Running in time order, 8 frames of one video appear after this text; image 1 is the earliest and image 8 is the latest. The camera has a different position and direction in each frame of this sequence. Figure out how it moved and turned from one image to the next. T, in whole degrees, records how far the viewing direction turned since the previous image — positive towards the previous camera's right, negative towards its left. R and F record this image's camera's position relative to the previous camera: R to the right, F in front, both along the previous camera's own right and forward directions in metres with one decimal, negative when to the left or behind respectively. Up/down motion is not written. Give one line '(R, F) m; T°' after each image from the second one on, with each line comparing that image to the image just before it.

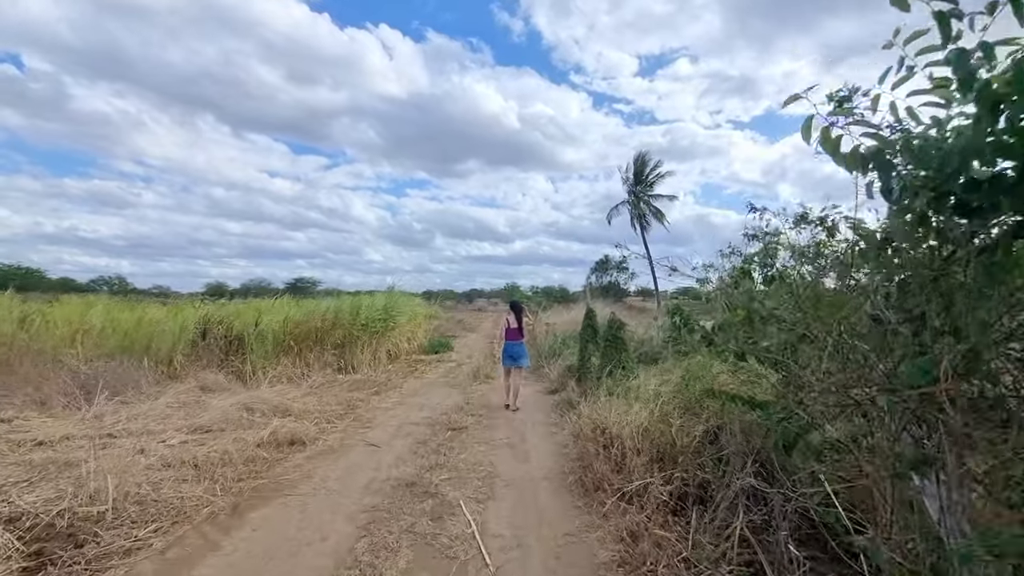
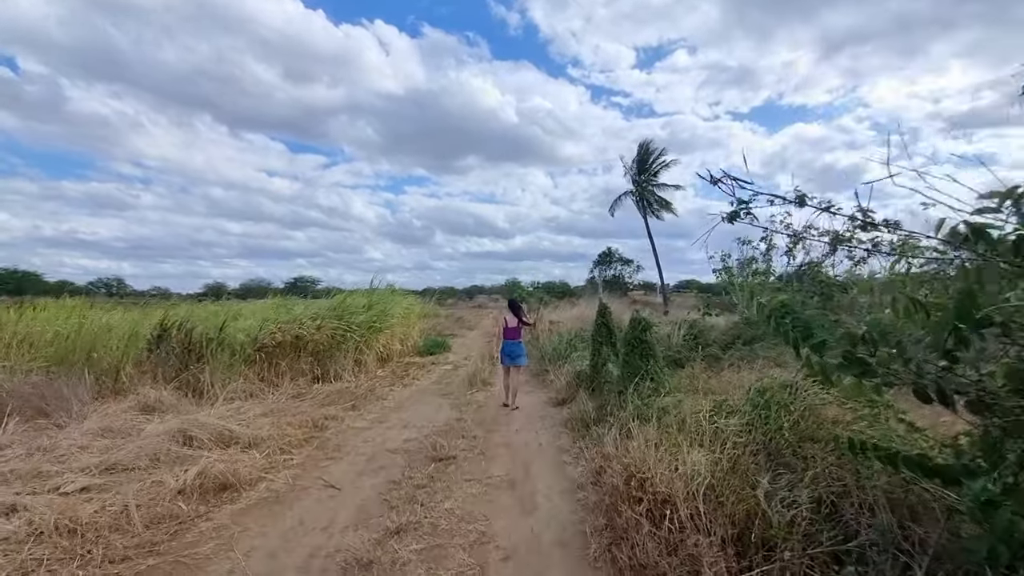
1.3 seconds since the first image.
(0.0, +1.4) m; 0°
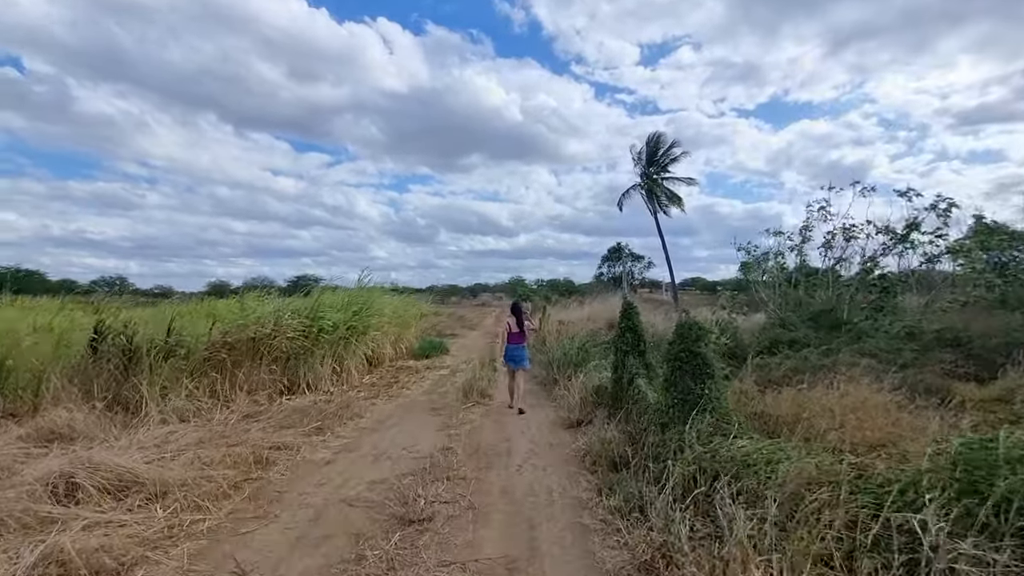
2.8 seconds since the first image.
(0.0, +1.5) m; 0°
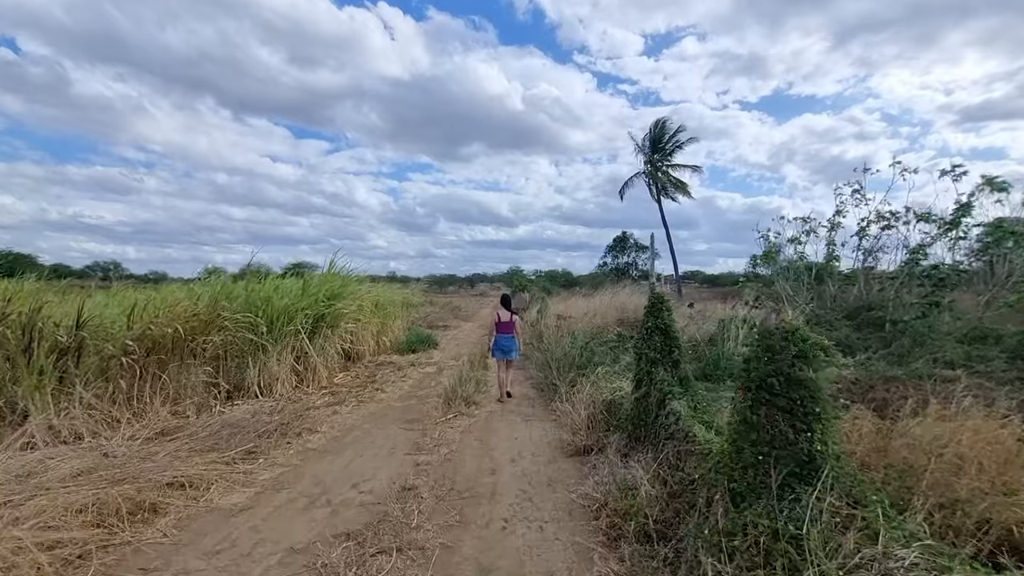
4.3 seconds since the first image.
(+0.1, +1.5) m; 0°
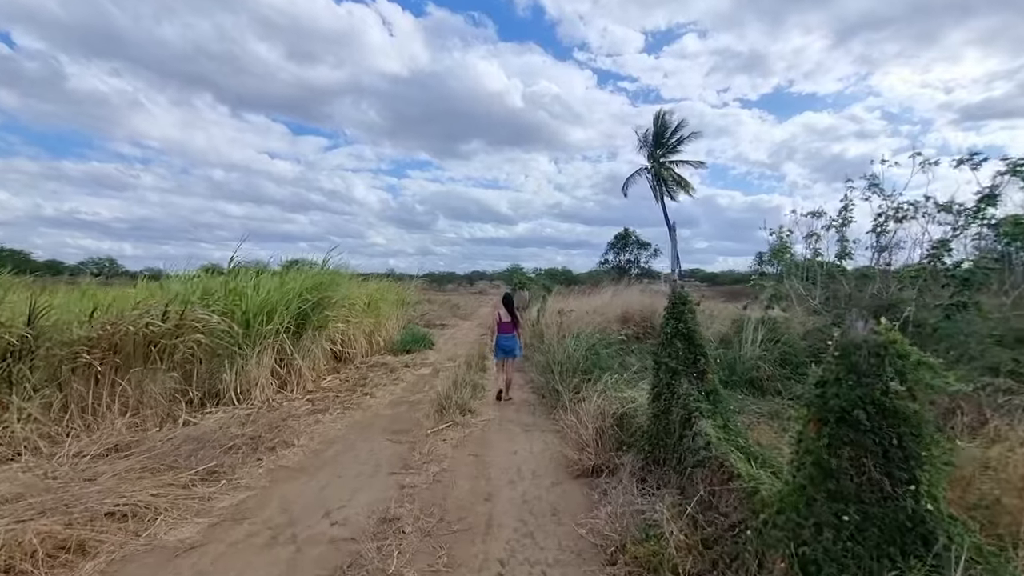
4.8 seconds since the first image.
(0.0, +0.6) m; 0°
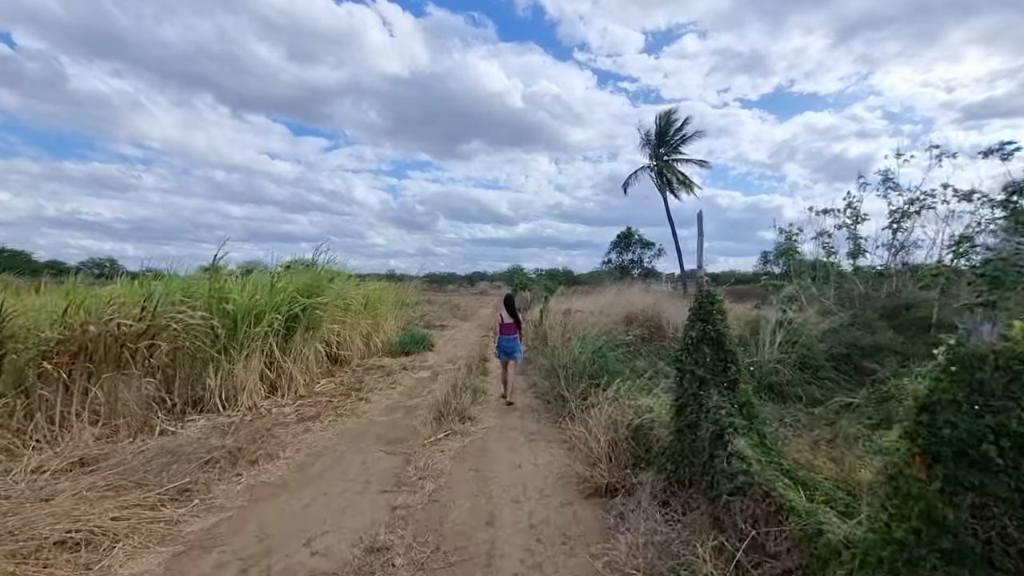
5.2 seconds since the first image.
(0.0, +0.4) m; 0°
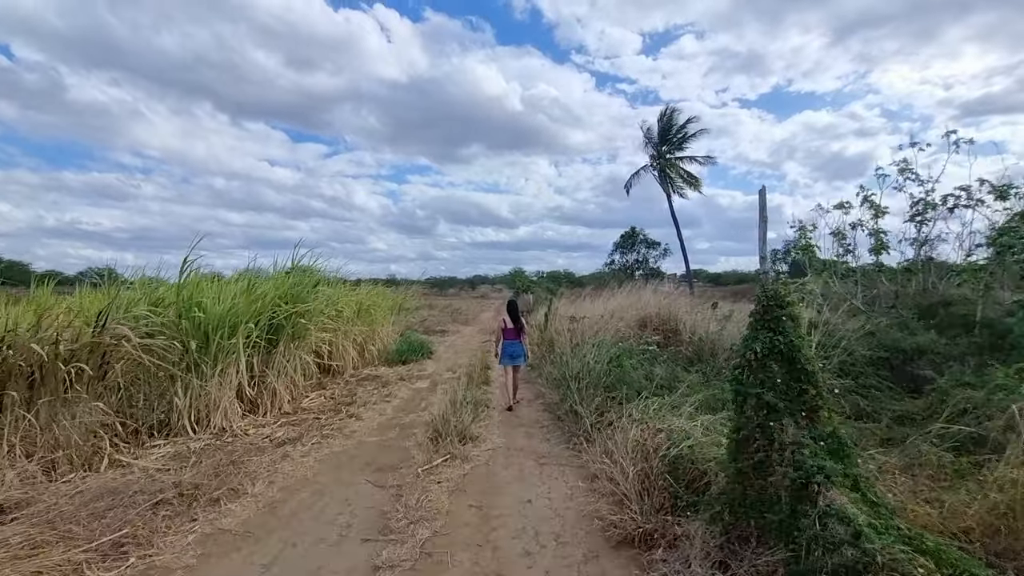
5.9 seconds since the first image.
(0.0, +0.8) m; 0°
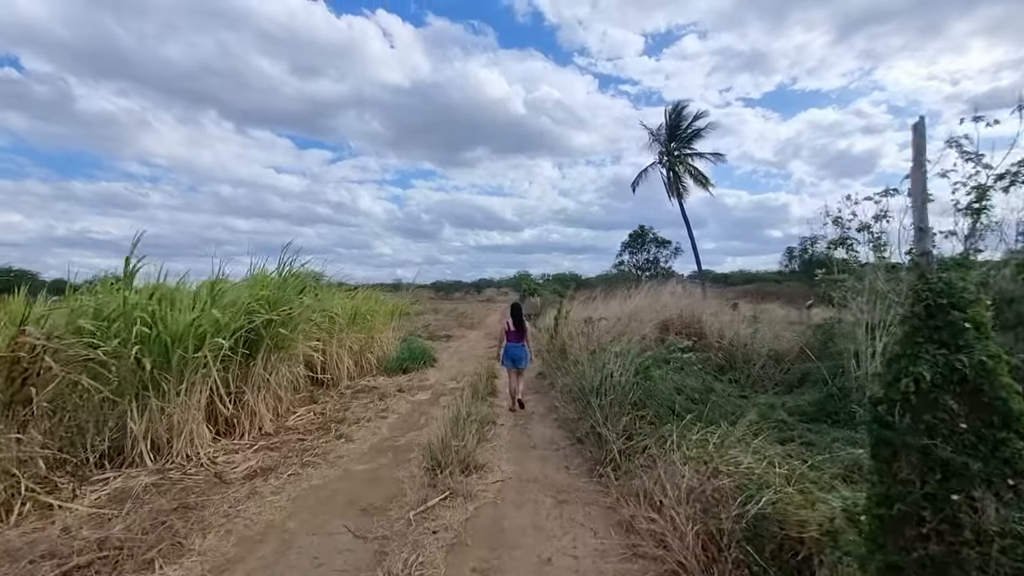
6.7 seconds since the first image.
(0.0, +0.9) m; -1°
